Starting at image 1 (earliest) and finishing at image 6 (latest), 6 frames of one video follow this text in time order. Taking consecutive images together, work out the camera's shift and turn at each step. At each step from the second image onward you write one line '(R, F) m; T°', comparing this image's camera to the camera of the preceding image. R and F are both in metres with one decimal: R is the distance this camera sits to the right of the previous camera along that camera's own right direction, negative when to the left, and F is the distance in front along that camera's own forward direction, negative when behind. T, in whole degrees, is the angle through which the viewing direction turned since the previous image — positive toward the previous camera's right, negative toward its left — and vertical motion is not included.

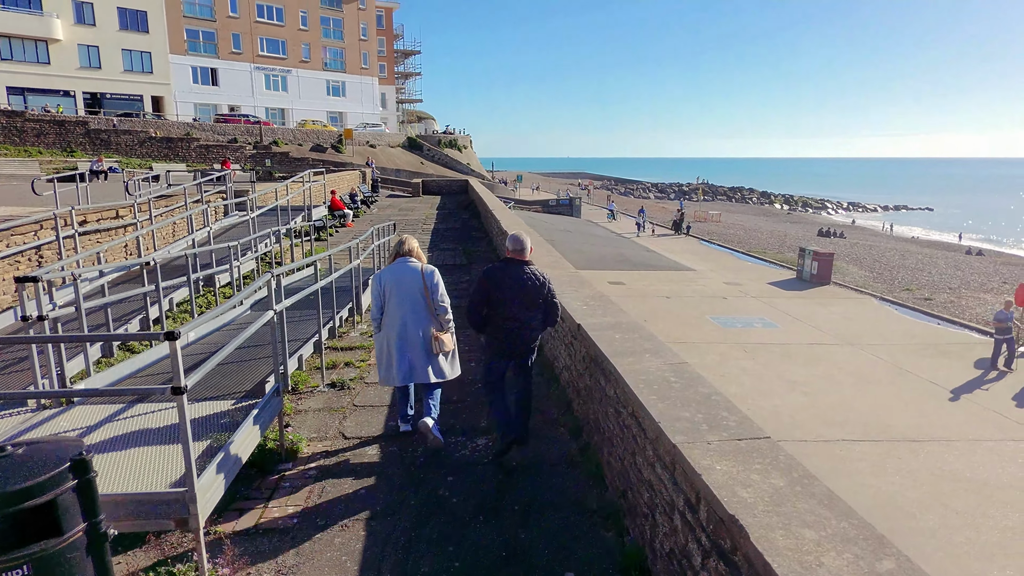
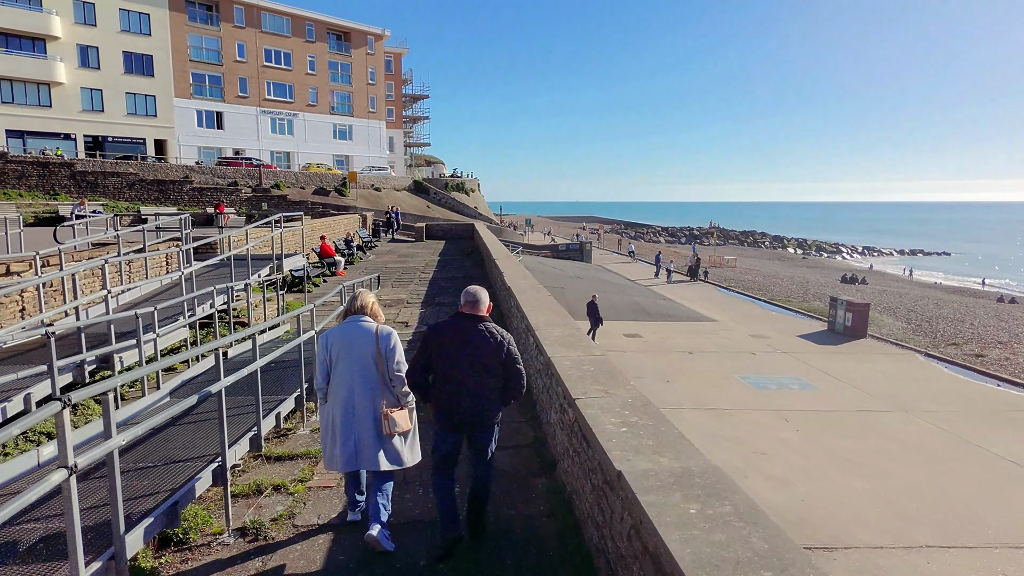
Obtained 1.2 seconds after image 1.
(+0.1, +1.6) m; -1°
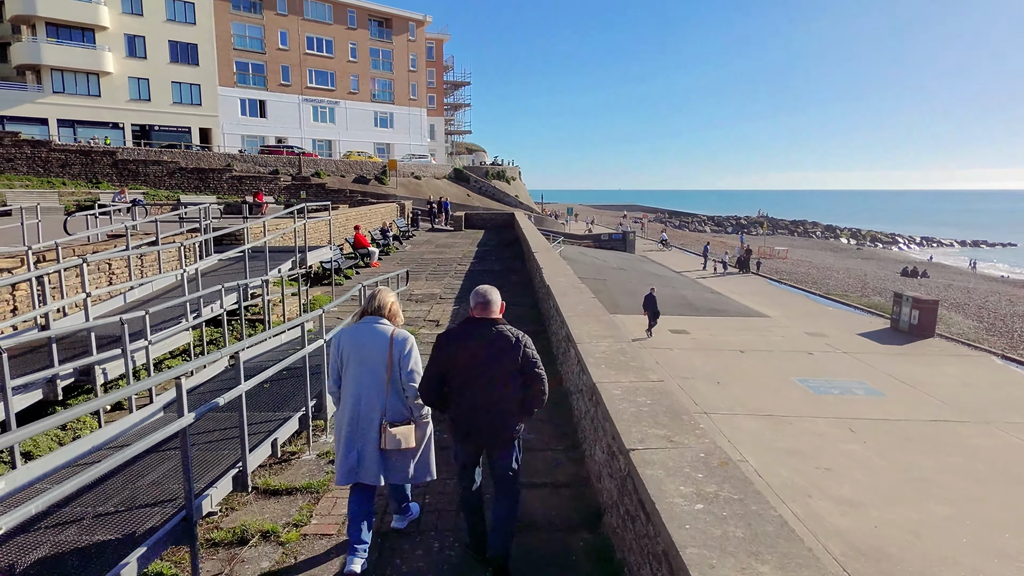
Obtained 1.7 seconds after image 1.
(0.0, +0.7) m; -4°
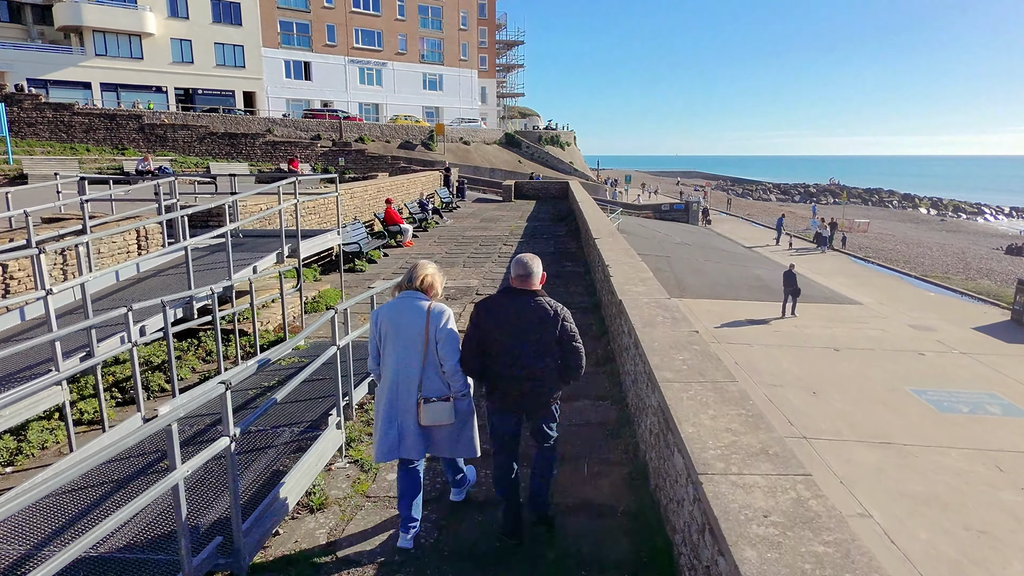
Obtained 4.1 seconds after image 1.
(0.0, +2.1) m; -5°
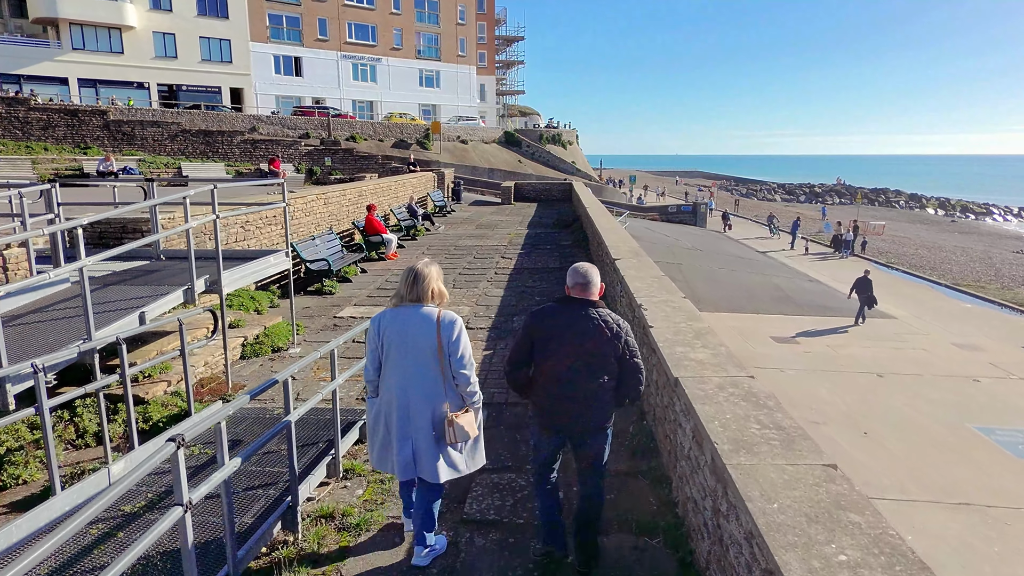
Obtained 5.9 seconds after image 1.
(0.0, +1.6) m; 0°
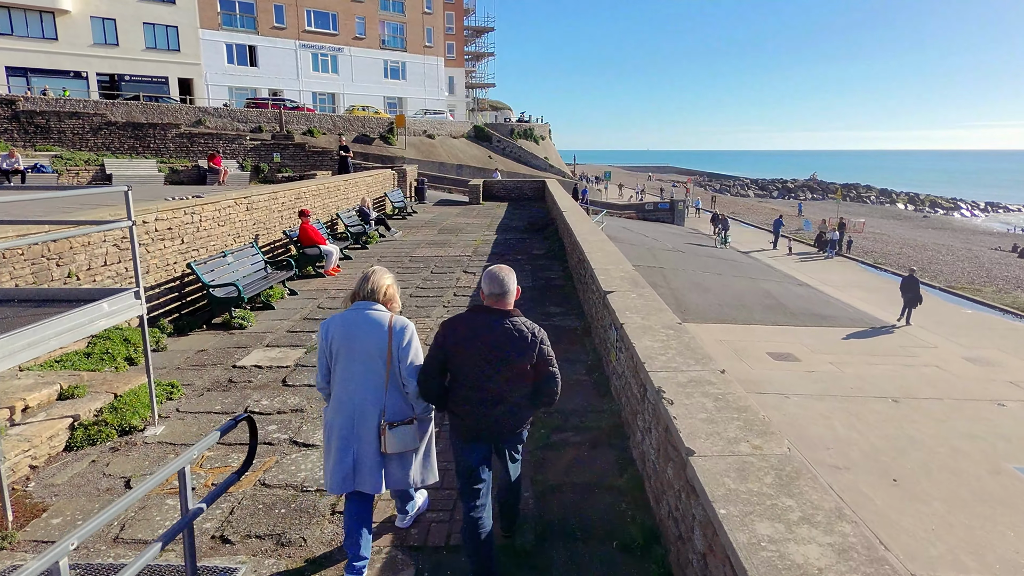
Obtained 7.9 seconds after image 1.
(+0.1, +1.7) m; +2°
